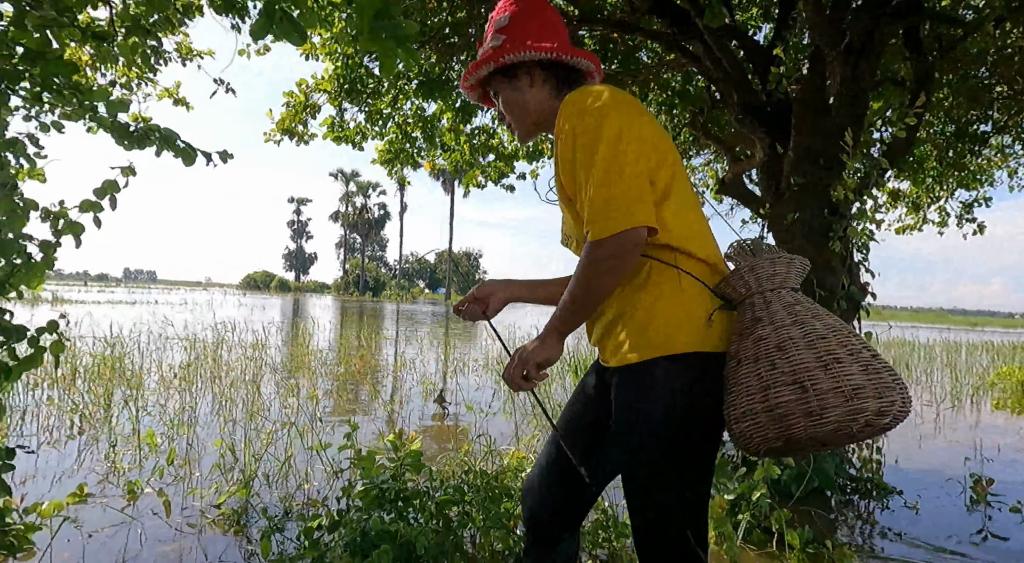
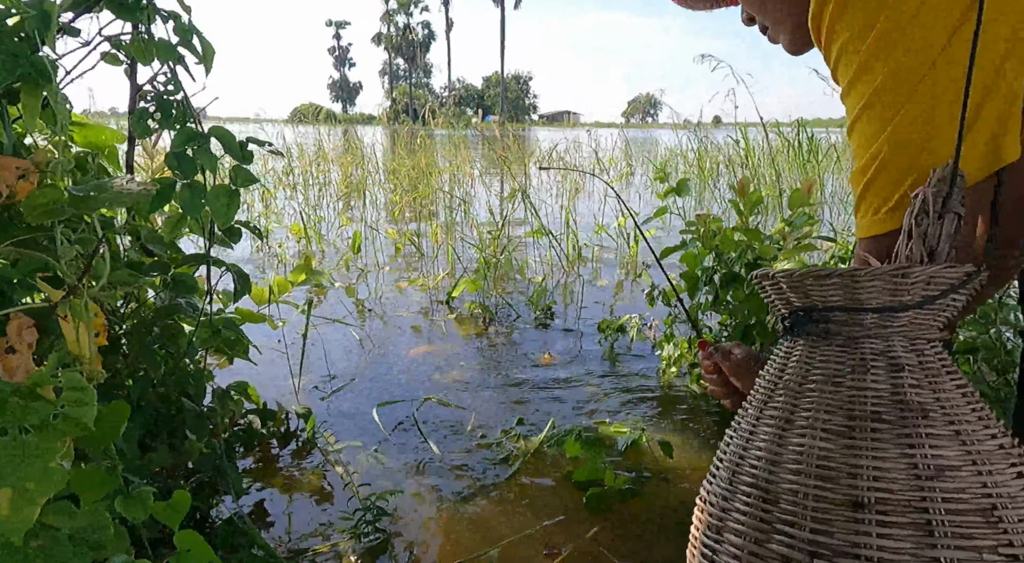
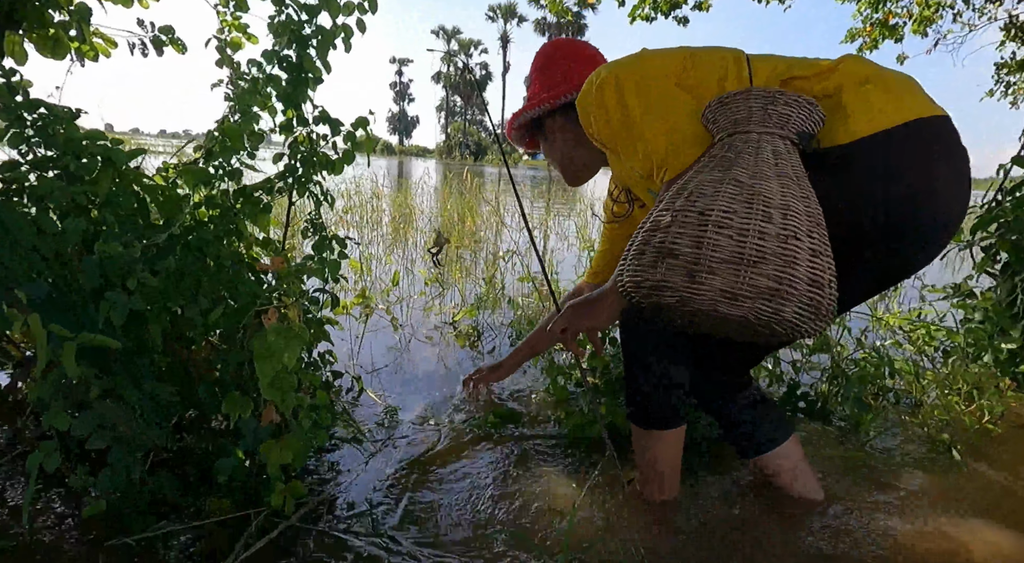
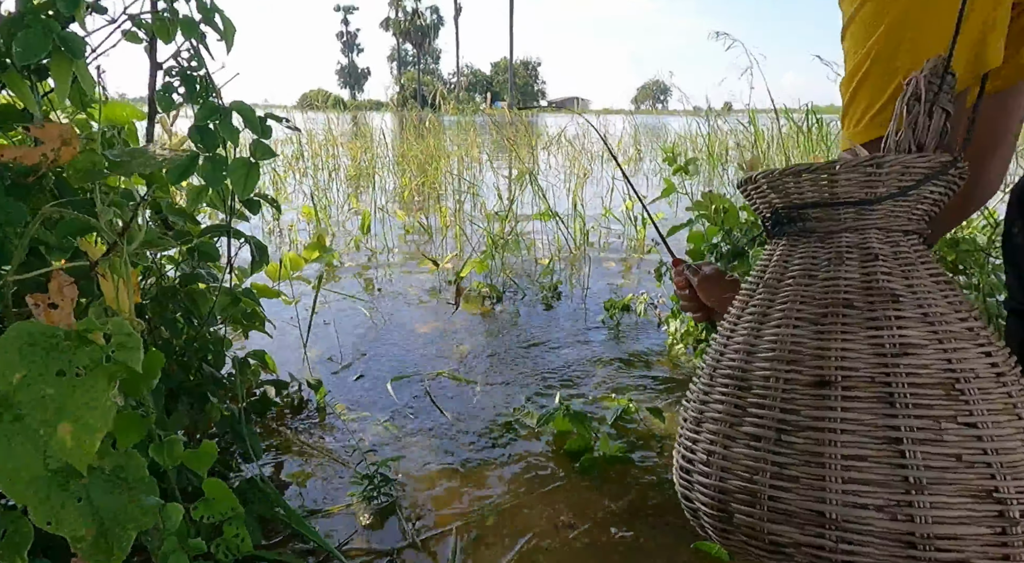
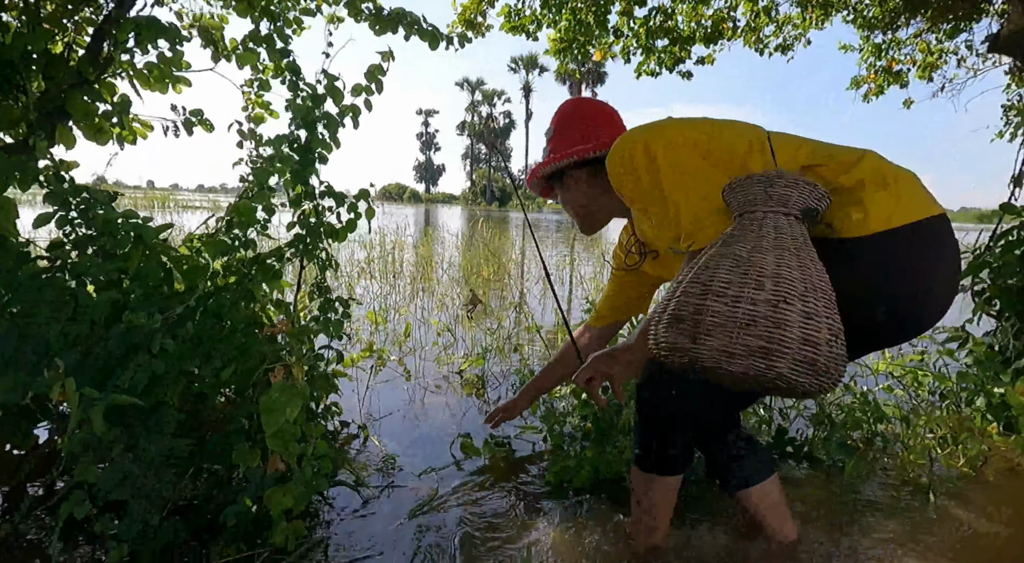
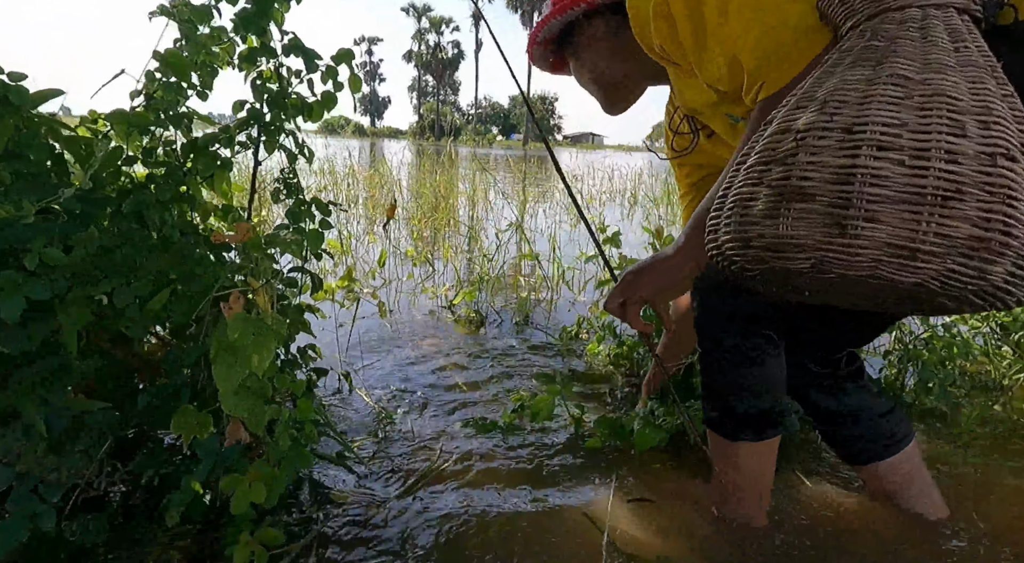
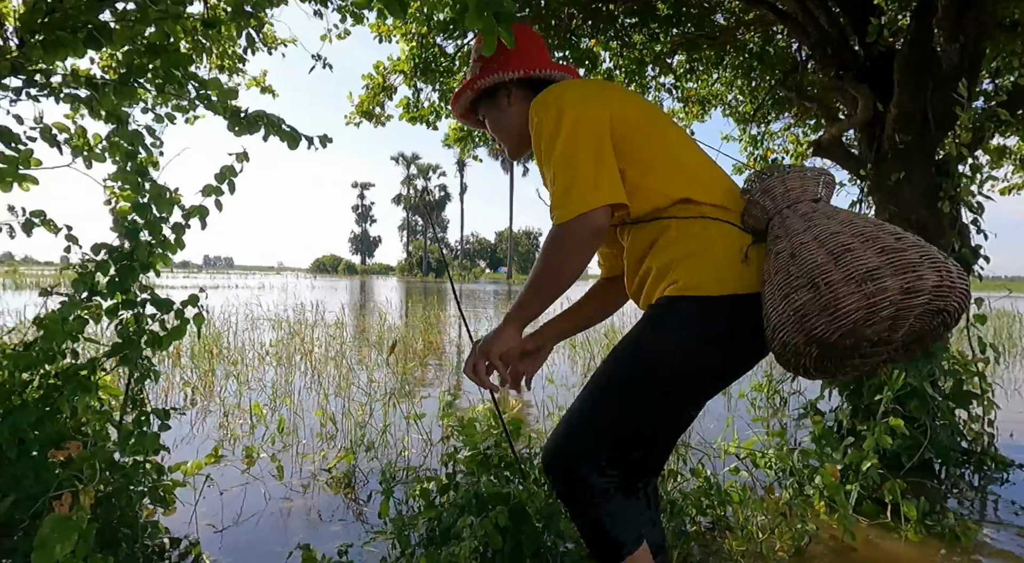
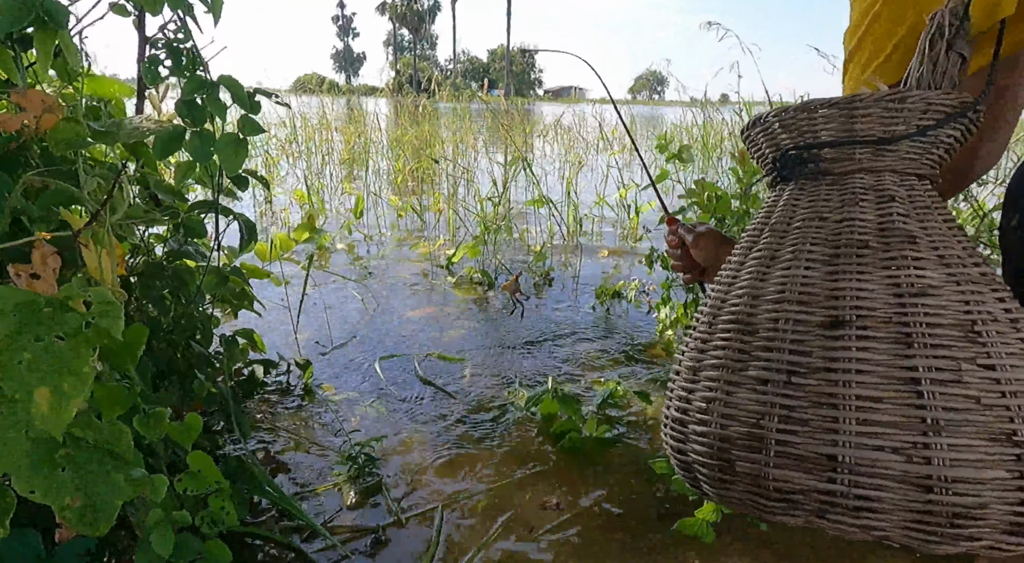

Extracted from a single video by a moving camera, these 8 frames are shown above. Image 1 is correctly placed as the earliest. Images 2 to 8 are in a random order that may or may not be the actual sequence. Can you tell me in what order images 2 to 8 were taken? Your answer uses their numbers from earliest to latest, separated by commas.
7, 5, 3, 6, 8, 4, 2
